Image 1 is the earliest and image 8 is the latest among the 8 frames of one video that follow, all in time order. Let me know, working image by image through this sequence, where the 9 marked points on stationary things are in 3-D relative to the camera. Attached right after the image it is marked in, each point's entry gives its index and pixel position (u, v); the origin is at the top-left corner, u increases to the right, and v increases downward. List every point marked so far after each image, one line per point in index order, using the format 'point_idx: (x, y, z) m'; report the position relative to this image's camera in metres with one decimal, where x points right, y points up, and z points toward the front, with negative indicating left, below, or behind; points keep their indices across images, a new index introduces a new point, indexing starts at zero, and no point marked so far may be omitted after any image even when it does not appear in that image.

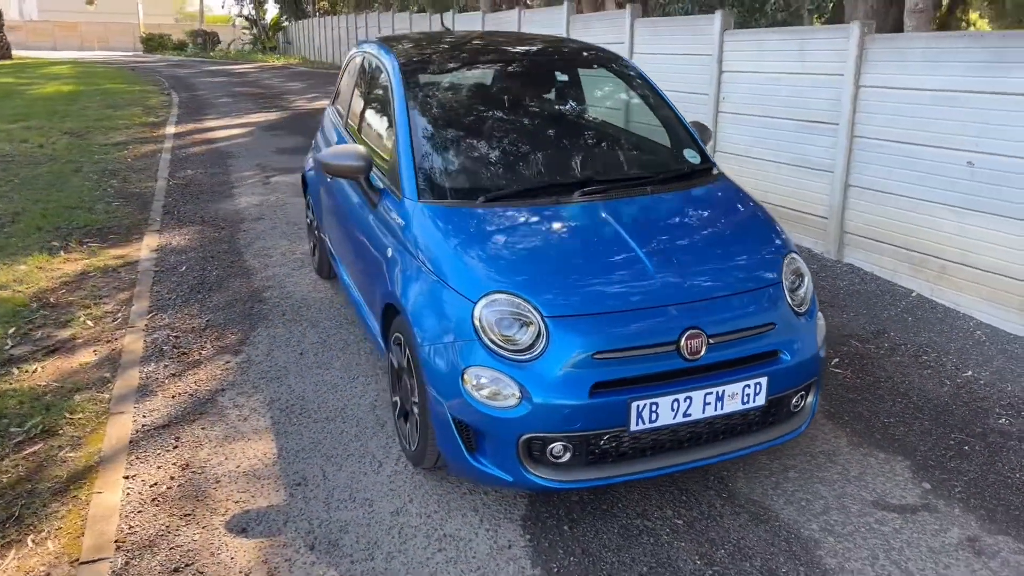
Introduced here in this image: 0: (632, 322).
0: (+0.5, -0.1, +2.9) m
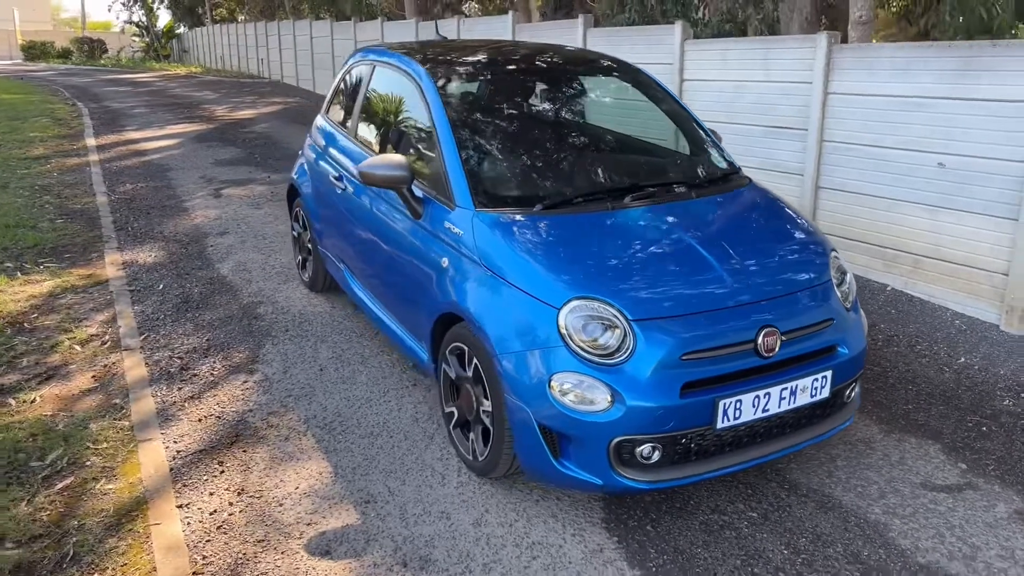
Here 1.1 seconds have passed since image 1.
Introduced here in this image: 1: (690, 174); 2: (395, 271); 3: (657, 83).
0: (+0.8, -0.1, +3.0) m
1: (+0.7, +0.5, +3.8) m
2: (-0.6, +0.1, +4.1) m
3: (+0.7, +1.3, +4.7) m
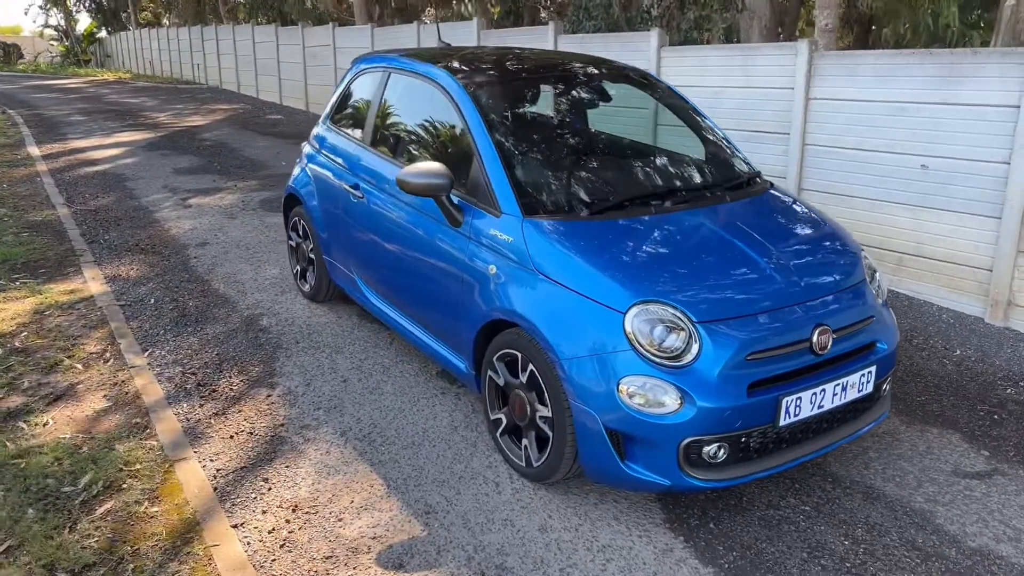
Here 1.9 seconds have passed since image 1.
0: (+1.0, -0.1, +3.1) m
1: (+0.8, +0.5, +3.9) m
2: (-0.5, +0.1, +4.1) m
3: (+0.8, +1.3, +4.8) m
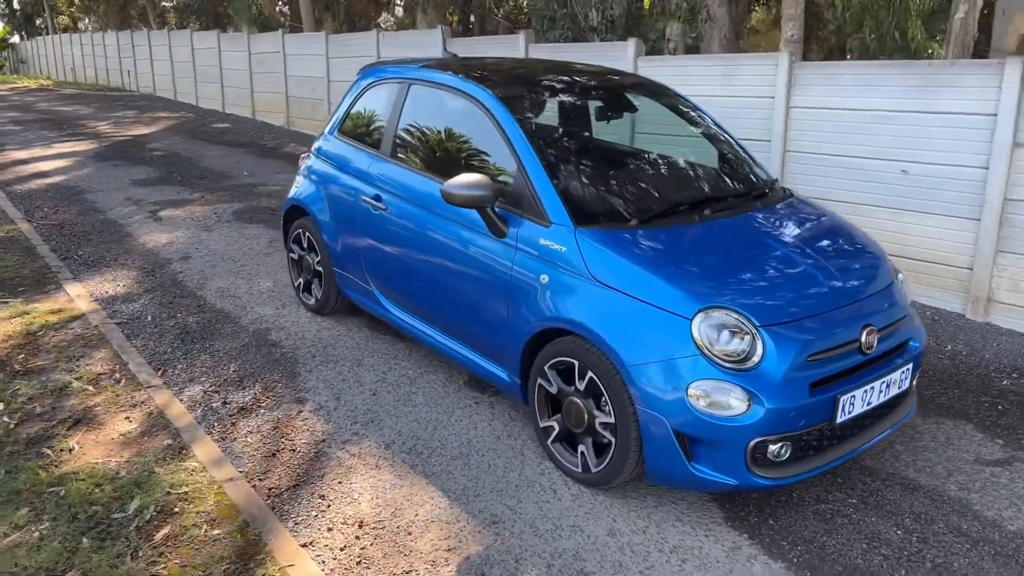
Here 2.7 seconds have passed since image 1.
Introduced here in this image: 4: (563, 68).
0: (+1.3, -0.1, +3.2) m
1: (+1.0, +0.5, +4.0) m
2: (-0.3, 0.0, +4.1) m
3: (+0.9, +1.2, +4.9) m
4: (+0.4, +1.3, +4.7) m
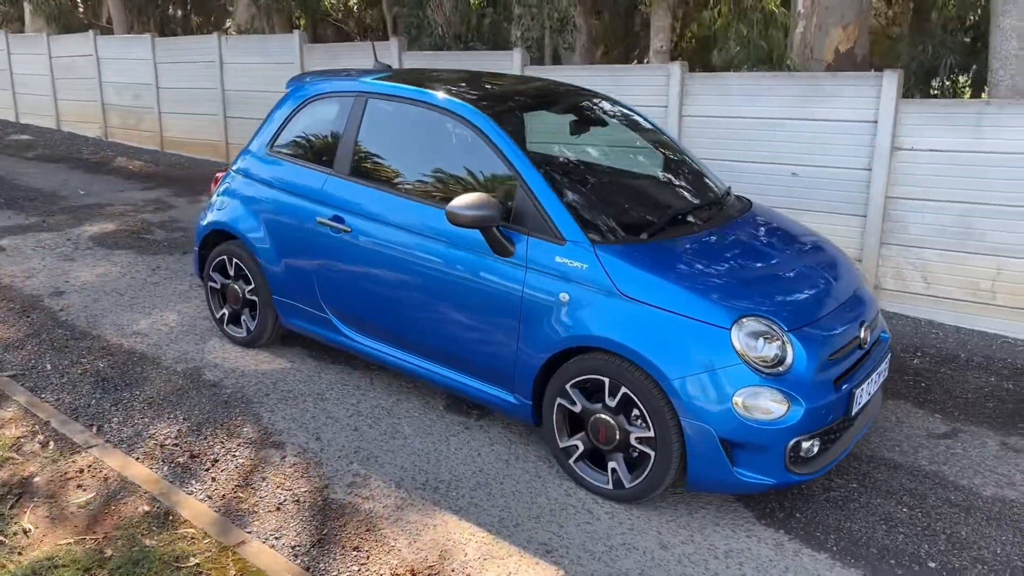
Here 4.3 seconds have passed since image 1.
0: (+1.4, -0.2, +3.4) m
1: (+0.9, +0.4, +4.1) m
2: (-0.3, -0.1, +3.9) m
3: (+0.6, +1.2, +5.0) m
4: (+0.1, +1.2, +4.6) m
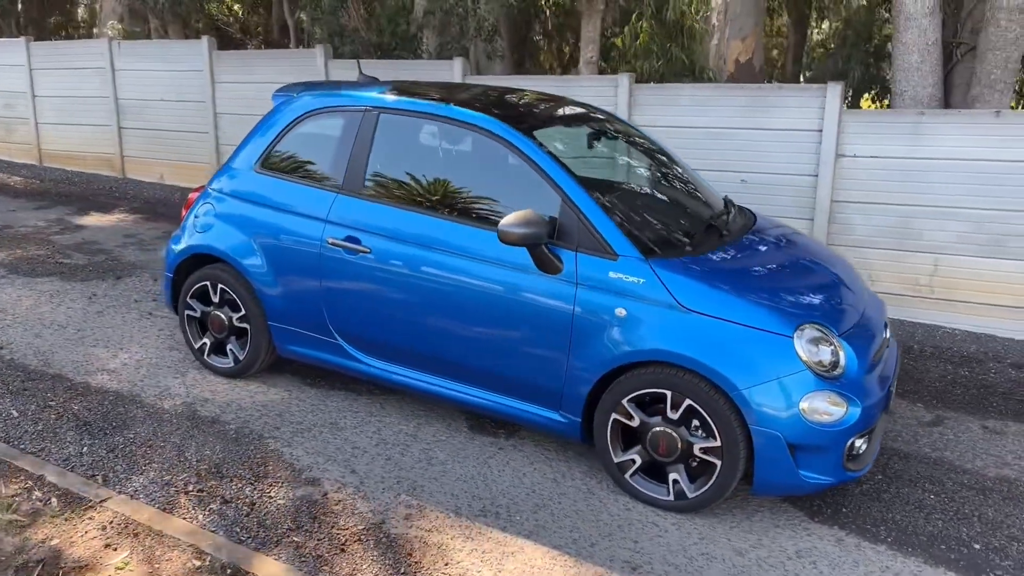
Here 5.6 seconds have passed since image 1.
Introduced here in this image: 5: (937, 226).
0: (+1.6, -0.2, +3.6) m
1: (+1.0, +0.4, +4.3) m
2: (-0.2, -0.2, +3.8) m
3: (+0.5, +1.1, +5.0) m
4: (+0.1, +1.1, +4.6) m
5: (+3.3, +0.5, +6.2) m
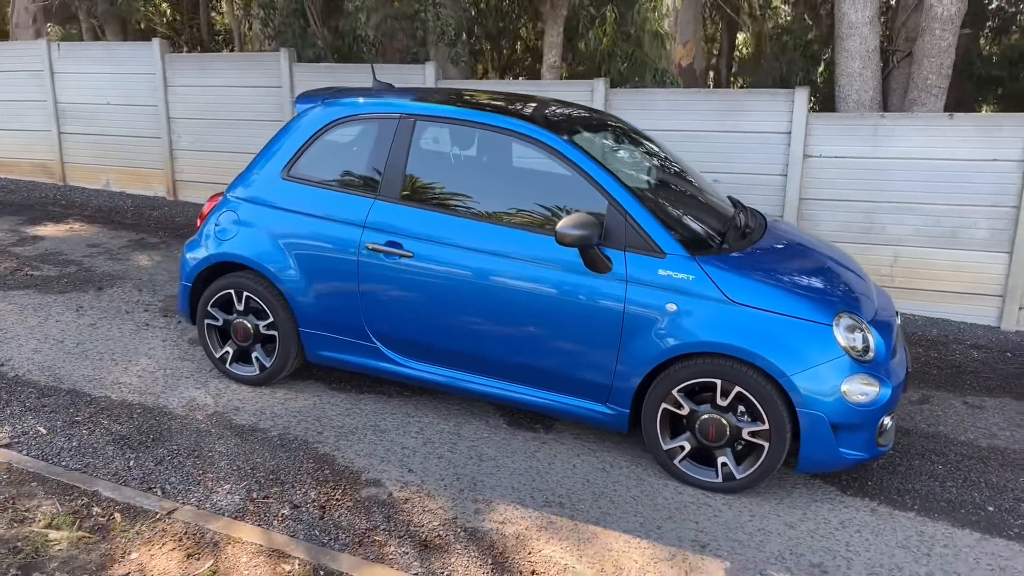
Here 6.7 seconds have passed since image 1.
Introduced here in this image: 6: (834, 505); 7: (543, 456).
0: (+1.8, -0.1, +4.0) m
1: (+1.2, +0.4, +4.5) m
2: (+0.1, -0.2, +4.0) m
3: (+0.6, +1.1, +5.2) m
4: (+0.2, +1.1, +4.8) m
5: (+3.2, +0.6, +6.7) m
6: (+1.5, -1.0, +3.7) m
7: (+0.2, -0.8, +4.0) m
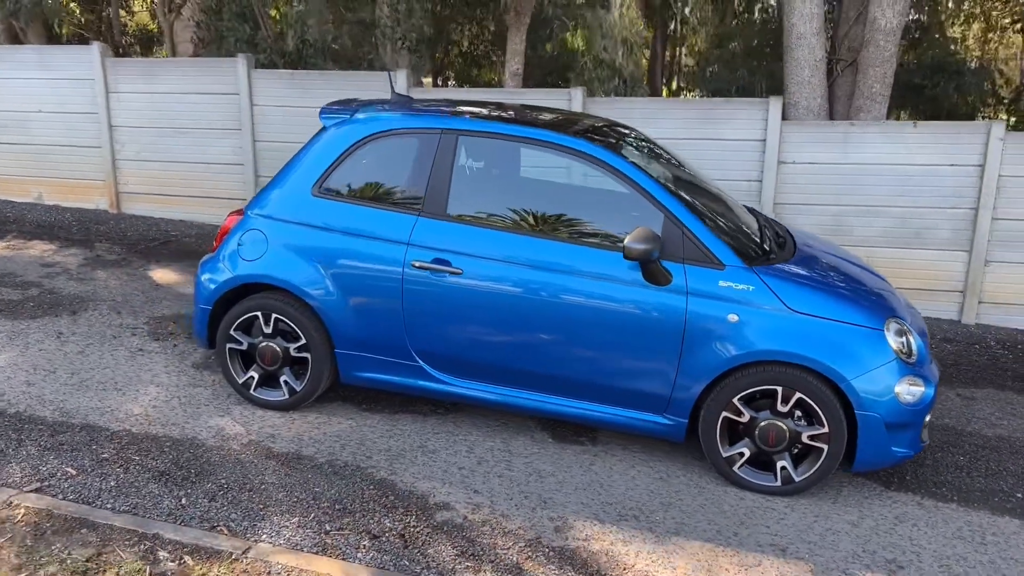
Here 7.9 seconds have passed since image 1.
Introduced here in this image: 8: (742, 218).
0: (+2.1, -0.2, +4.2) m
1: (+1.4, +0.4, +4.7) m
2: (+0.3, -0.3, +4.0) m
3: (+0.6, +1.1, +5.3) m
4: (+0.3, +1.0, +4.8) m
5: (+3.1, +0.6, +7.0) m
6: (+1.8, -1.0, +3.9) m
7: (+0.4, -0.9, +4.1) m
8: (+1.3, +0.4, +4.6) m
